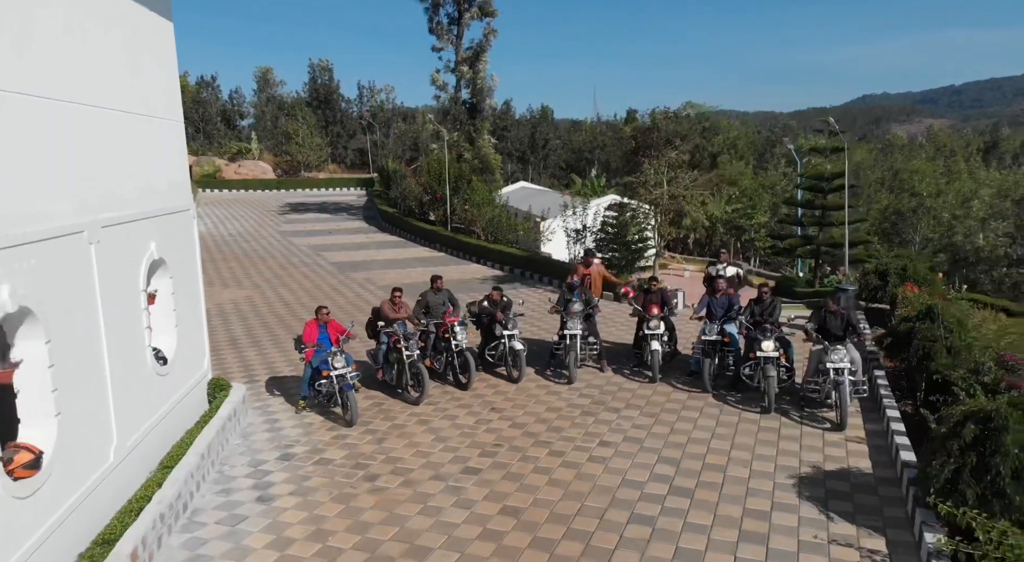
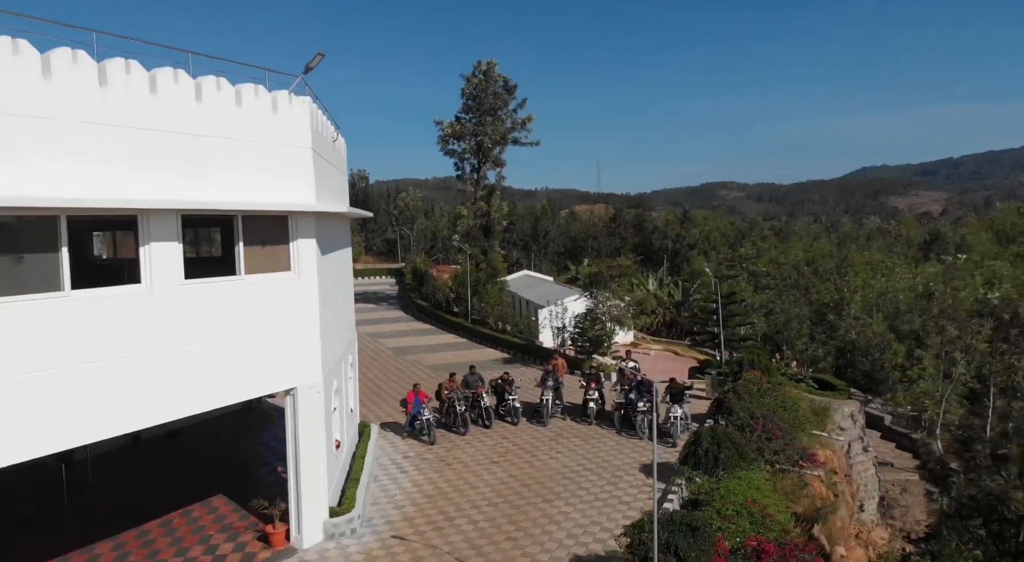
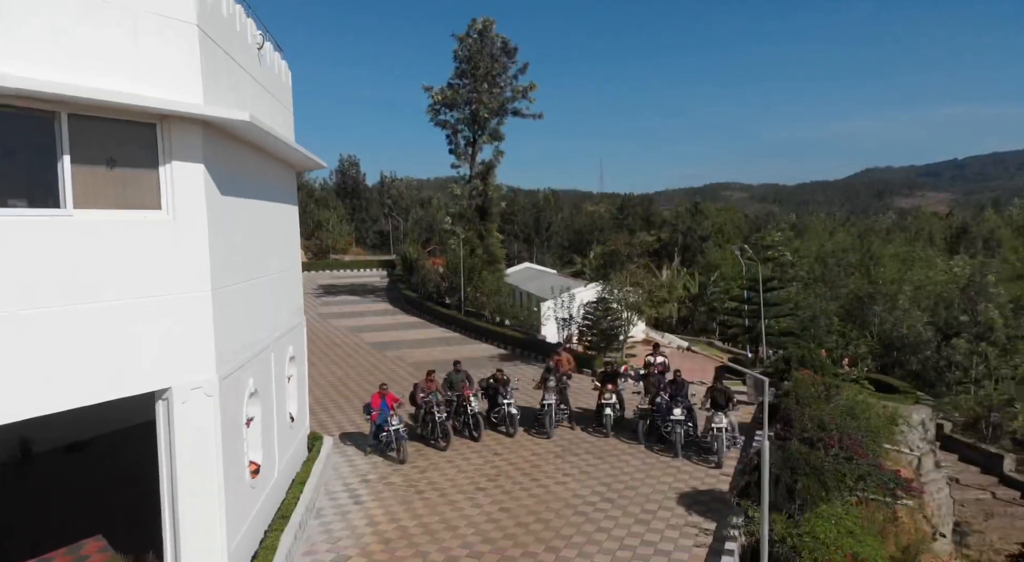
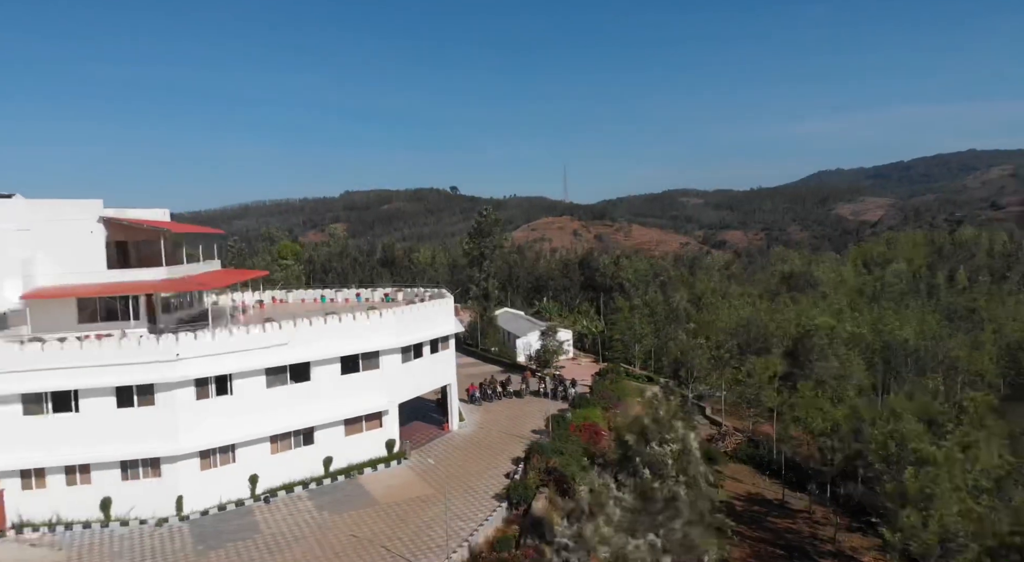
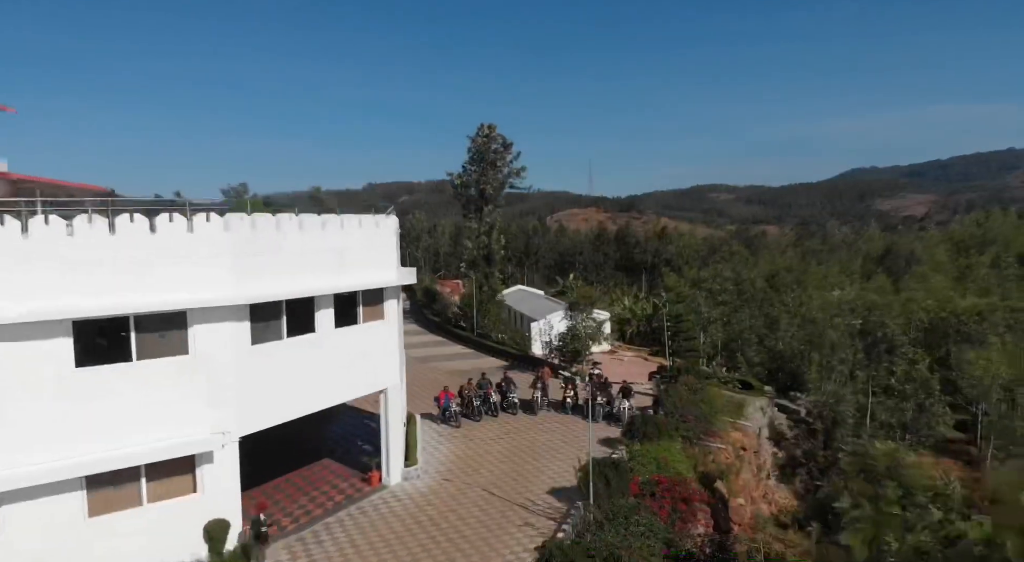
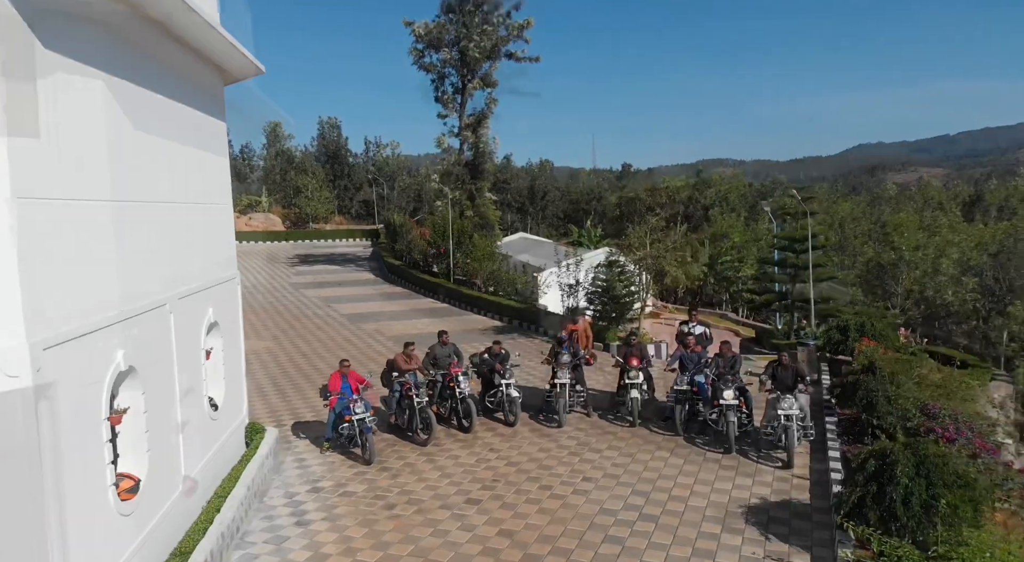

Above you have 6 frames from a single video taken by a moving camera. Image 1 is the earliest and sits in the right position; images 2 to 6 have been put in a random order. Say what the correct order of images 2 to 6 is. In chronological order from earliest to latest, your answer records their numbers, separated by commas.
6, 3, 2, 5, 4
